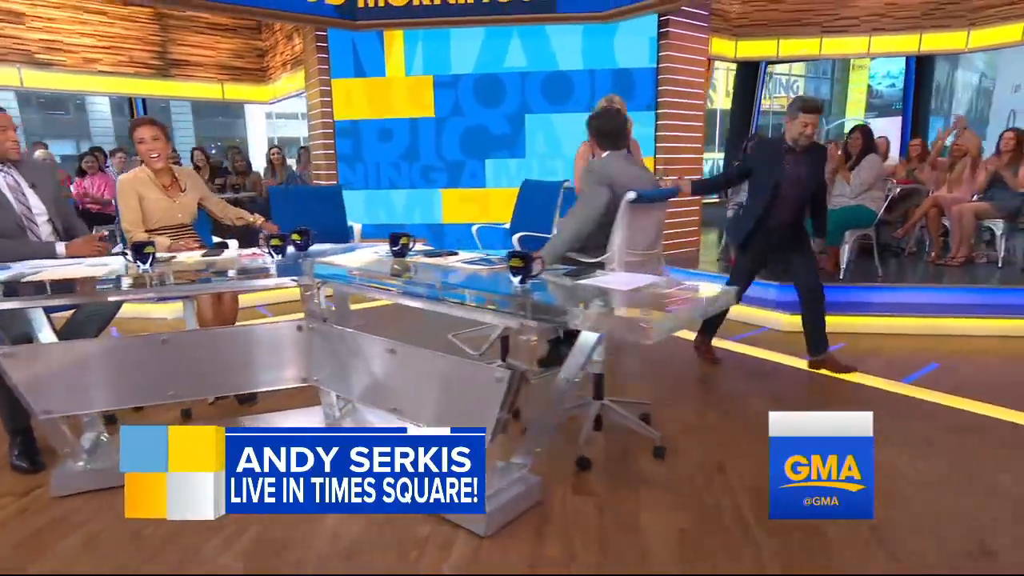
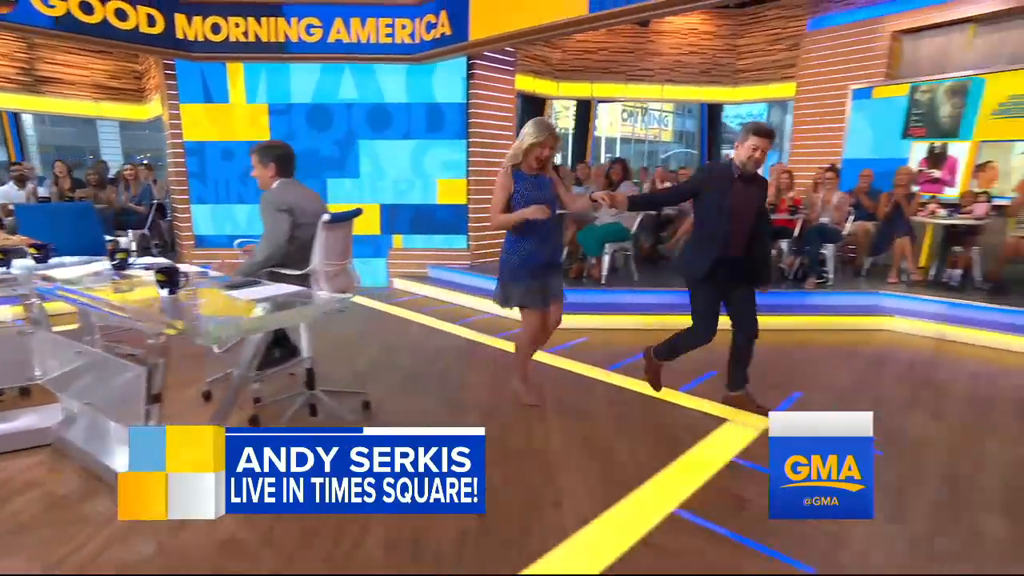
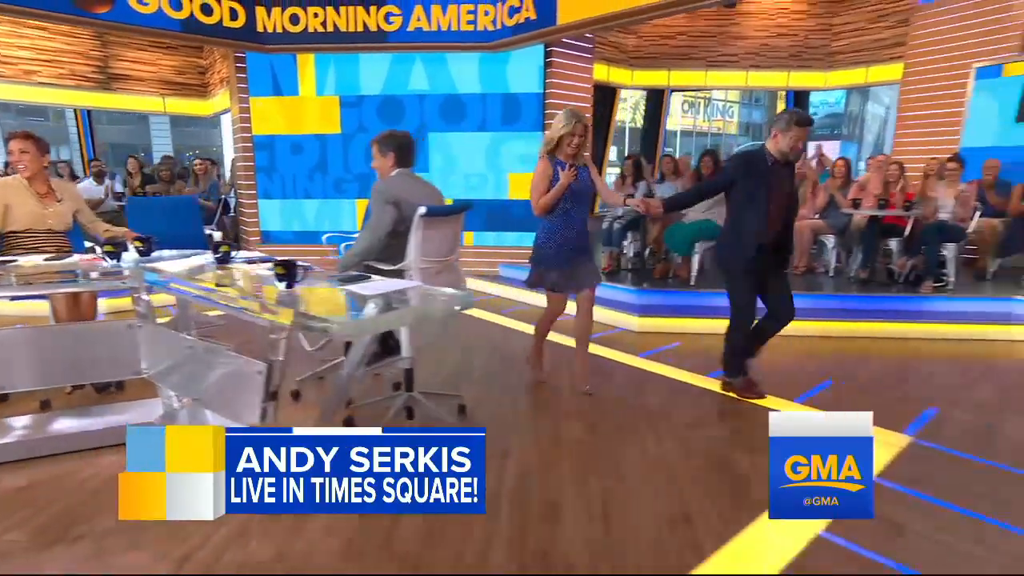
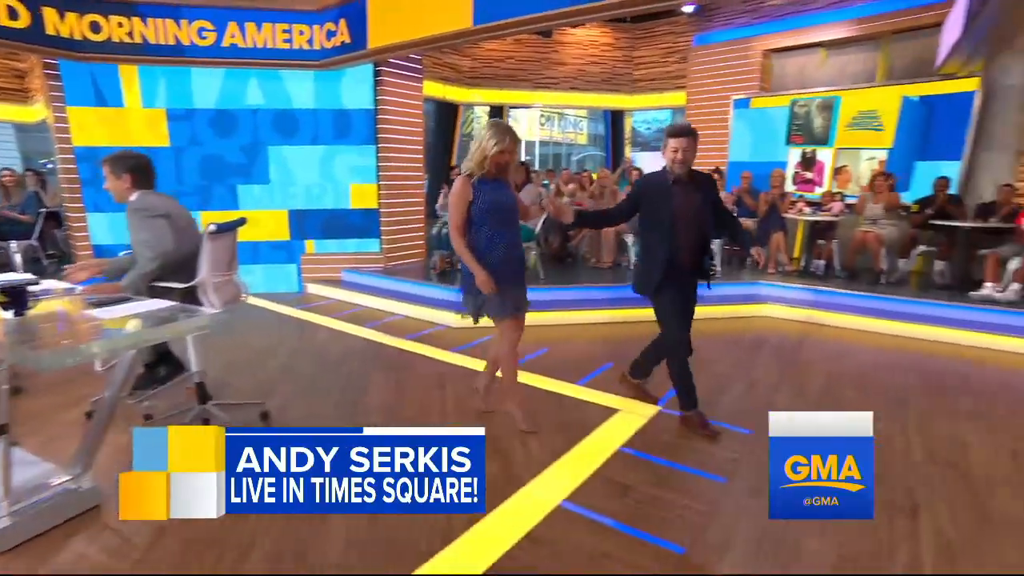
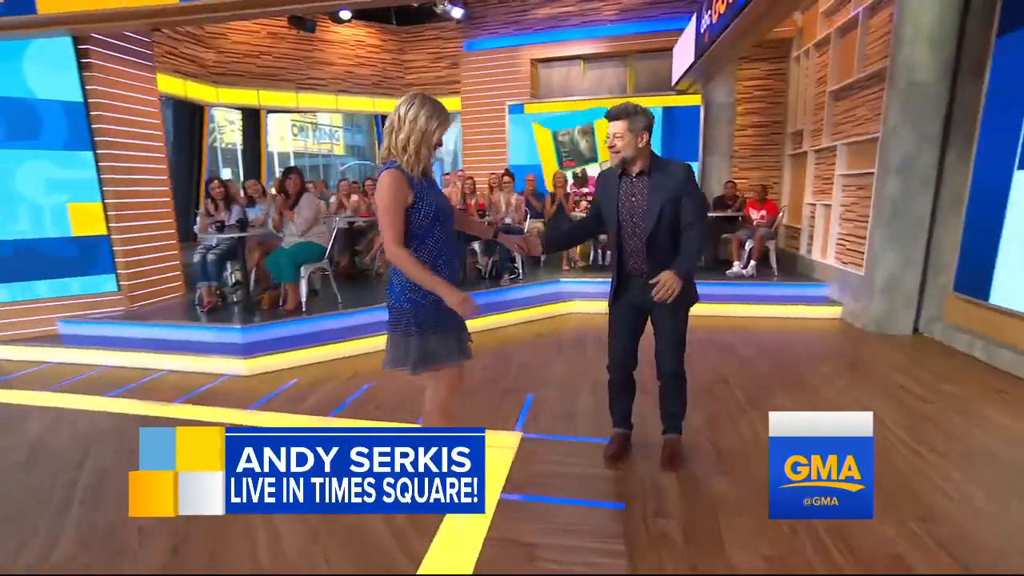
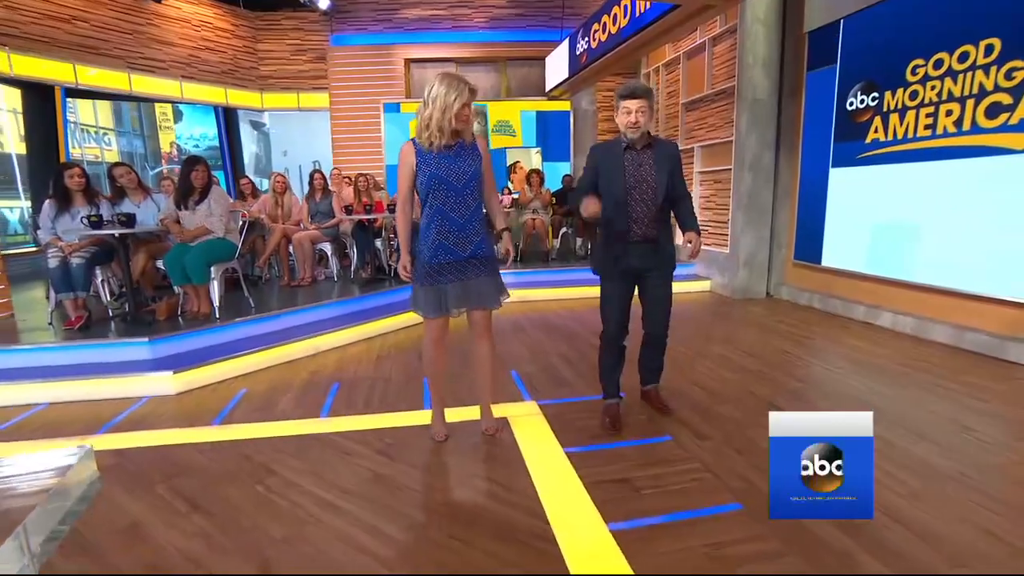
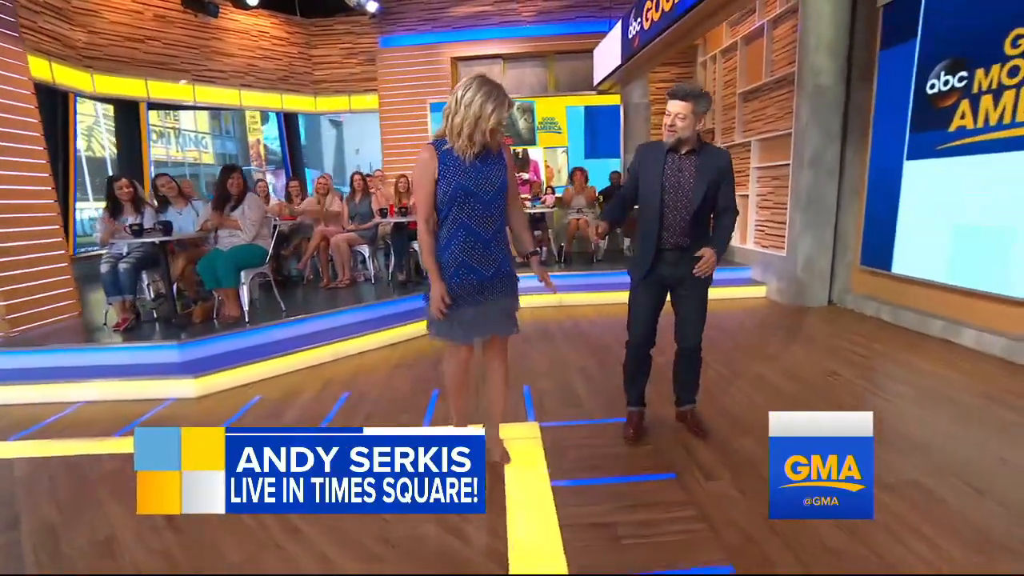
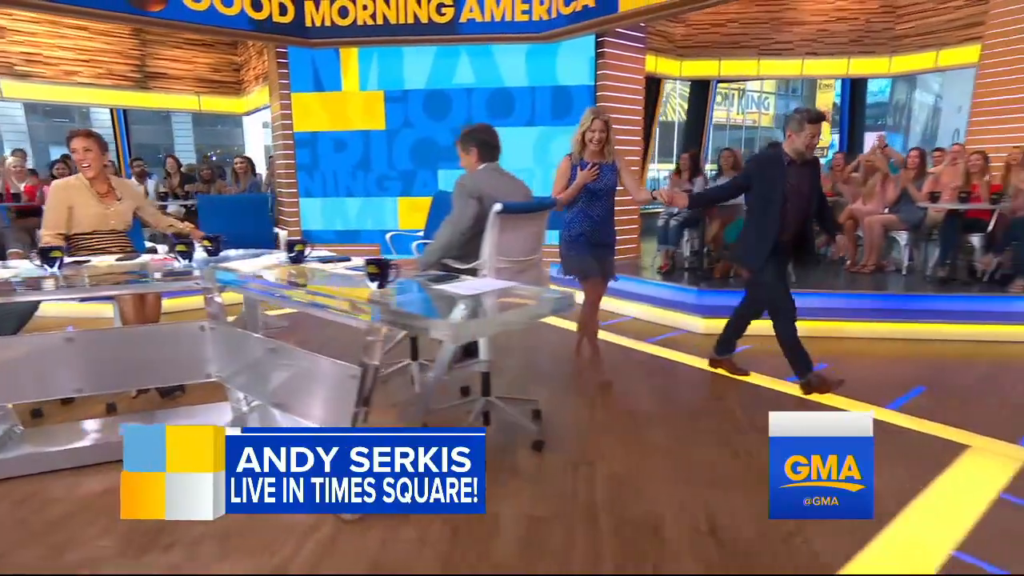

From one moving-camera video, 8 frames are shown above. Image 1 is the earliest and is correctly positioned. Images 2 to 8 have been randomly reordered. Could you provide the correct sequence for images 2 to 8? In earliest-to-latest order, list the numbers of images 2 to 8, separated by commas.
8, 3, 2, 4, 5, 7, 6
